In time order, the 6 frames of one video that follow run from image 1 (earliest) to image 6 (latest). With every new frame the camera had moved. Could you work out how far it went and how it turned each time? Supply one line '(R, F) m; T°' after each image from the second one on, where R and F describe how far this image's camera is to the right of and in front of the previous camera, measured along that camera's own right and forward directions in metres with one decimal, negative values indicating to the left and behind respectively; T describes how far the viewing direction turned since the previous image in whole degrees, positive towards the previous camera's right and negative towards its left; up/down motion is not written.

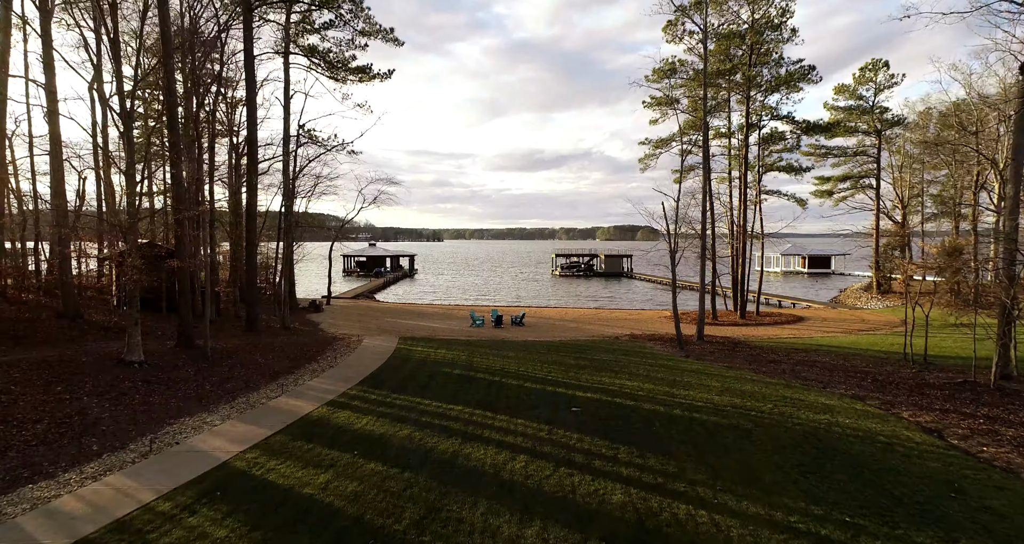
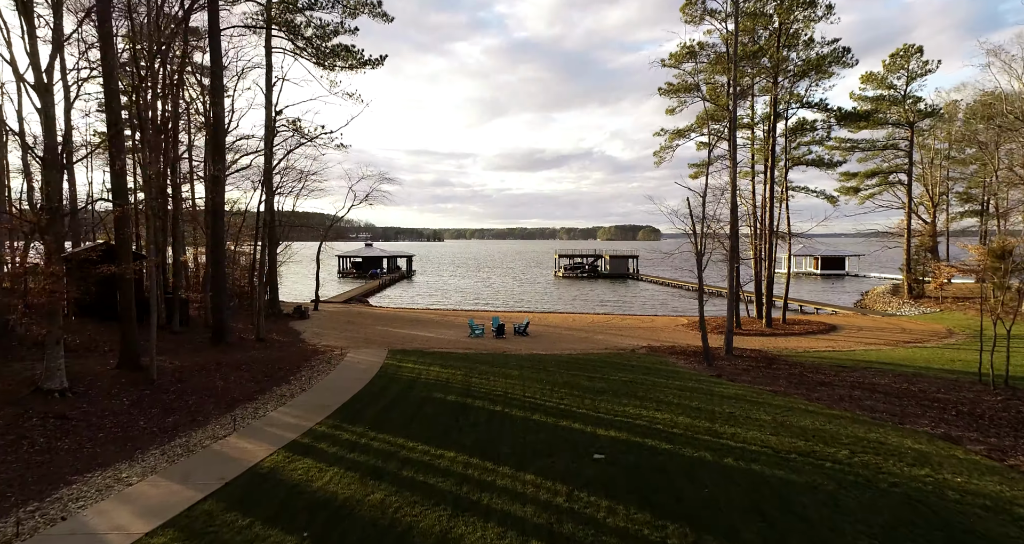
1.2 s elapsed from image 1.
(-0.1, +2.0) m; 0°
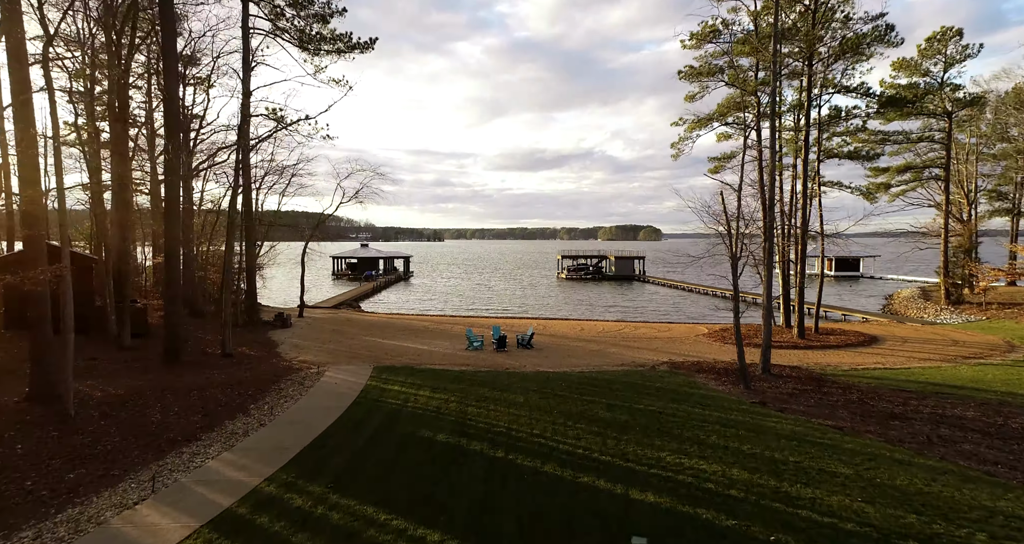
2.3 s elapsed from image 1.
(-0.1, +2.1) m; 0°
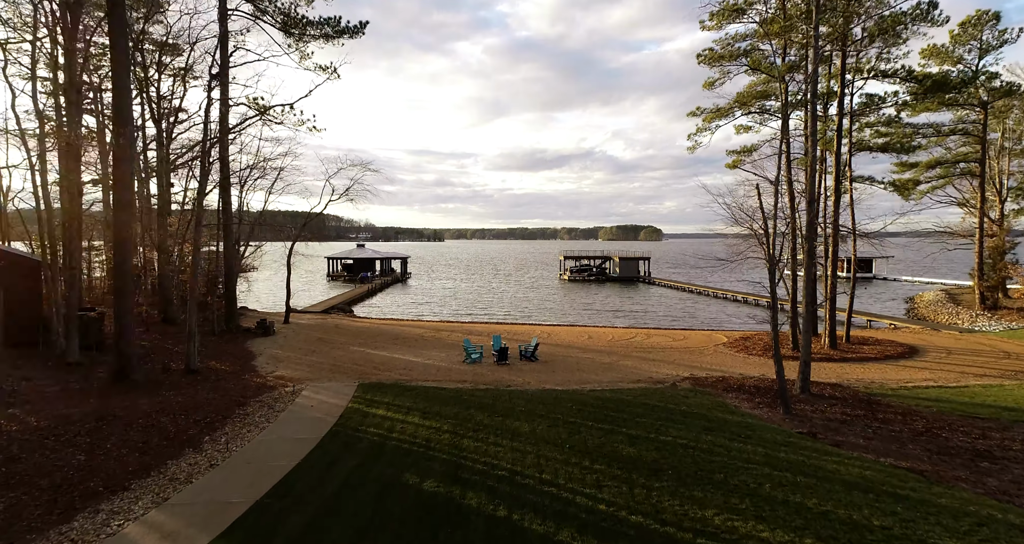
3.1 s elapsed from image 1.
(-0.1, +1.7) m; 0°
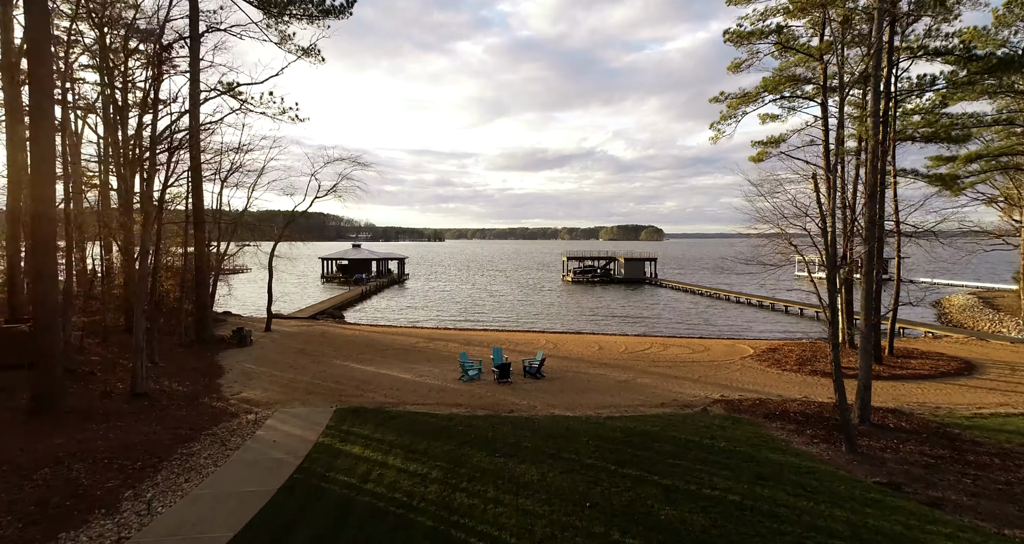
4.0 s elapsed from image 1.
(0.0, +1.9) m; 0°
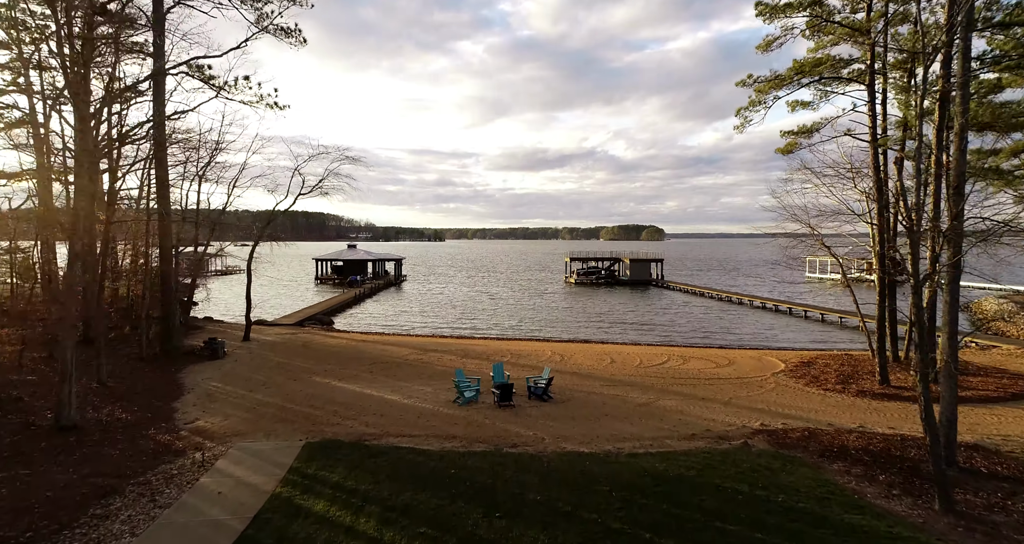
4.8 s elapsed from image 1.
(0.0, +1.8) m; 0°
